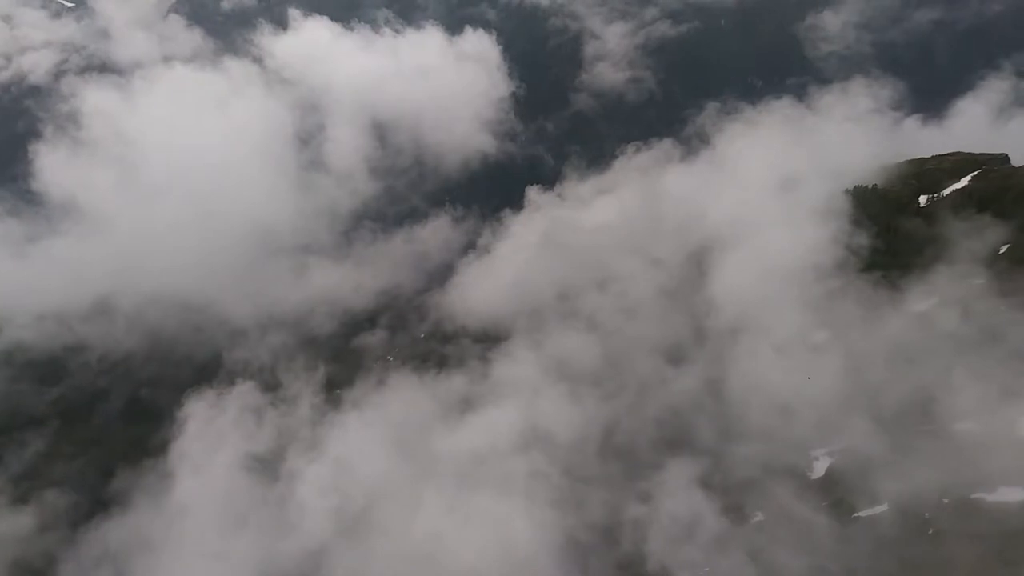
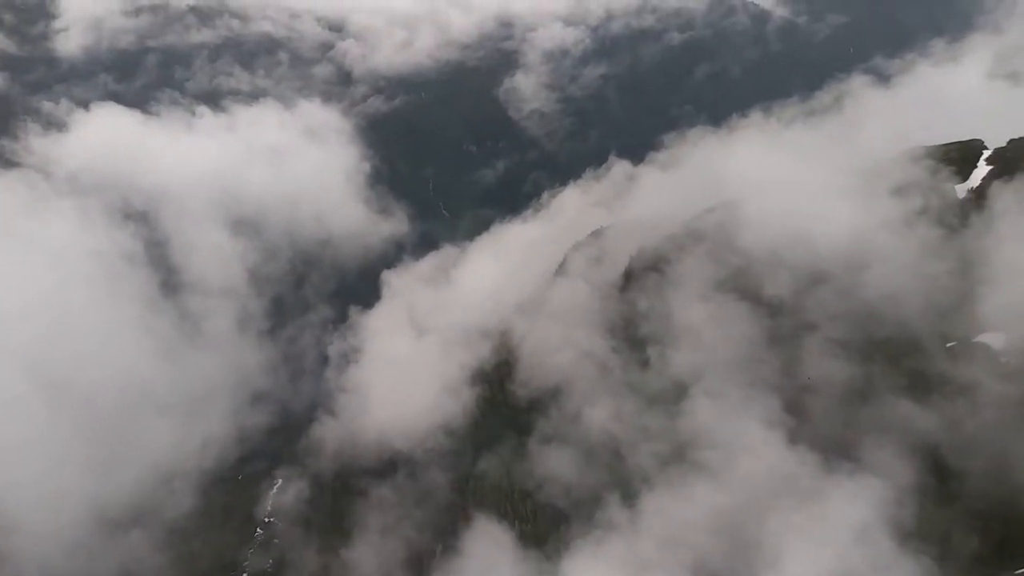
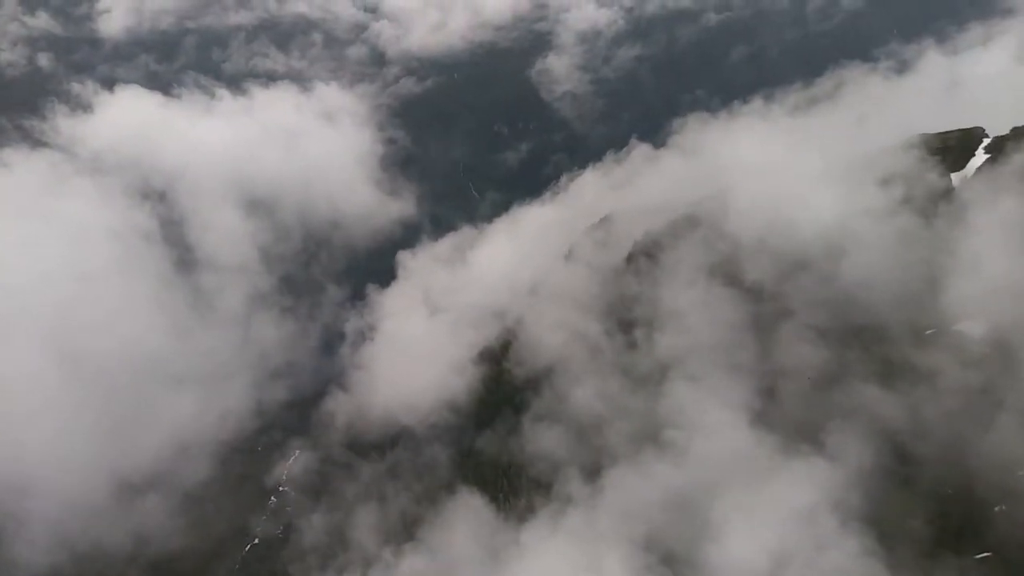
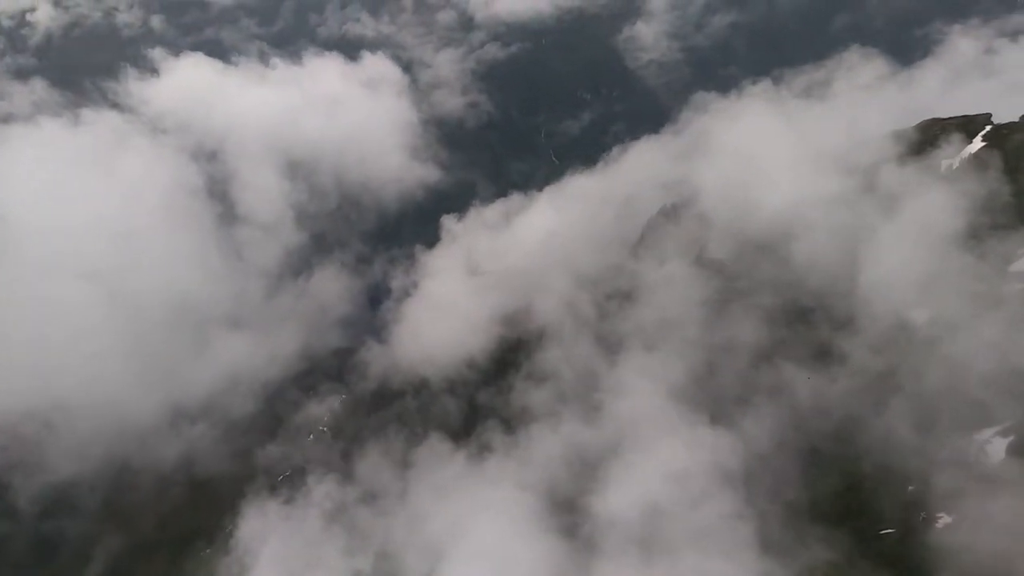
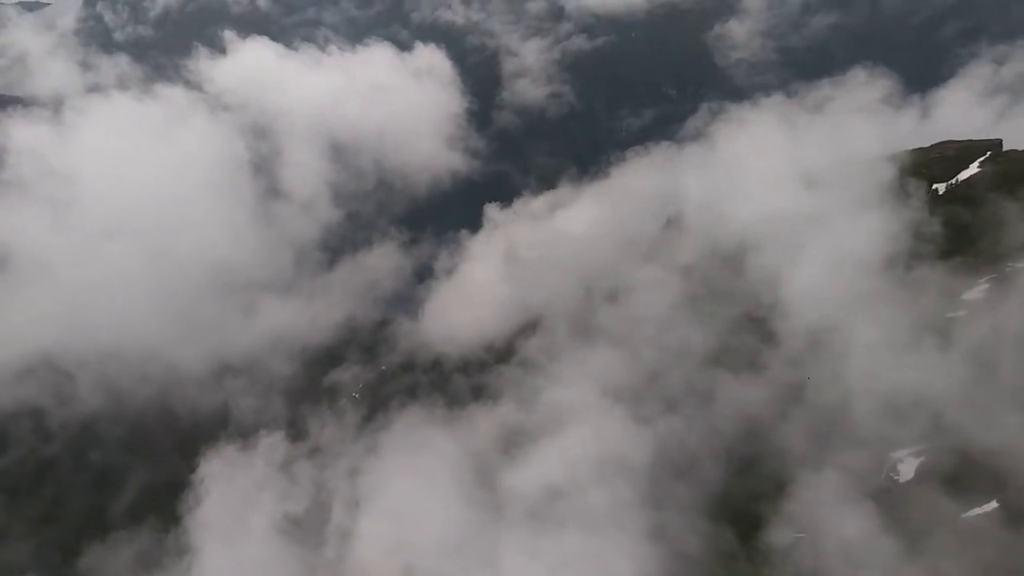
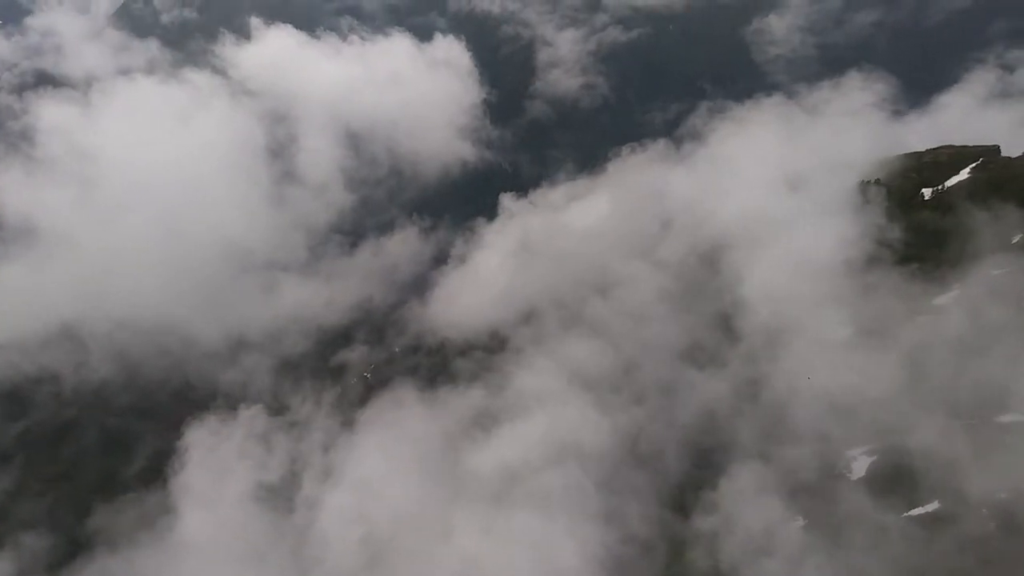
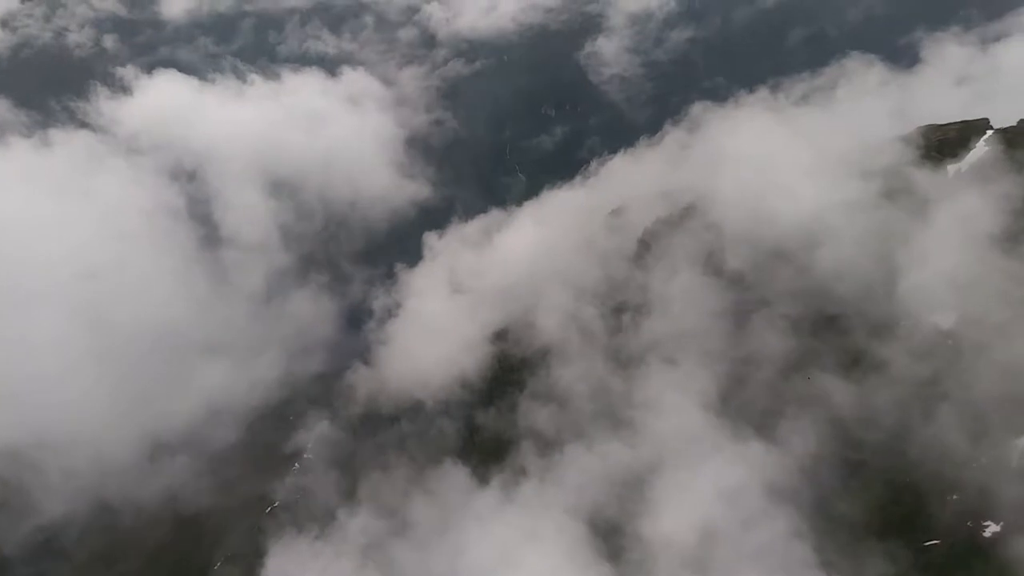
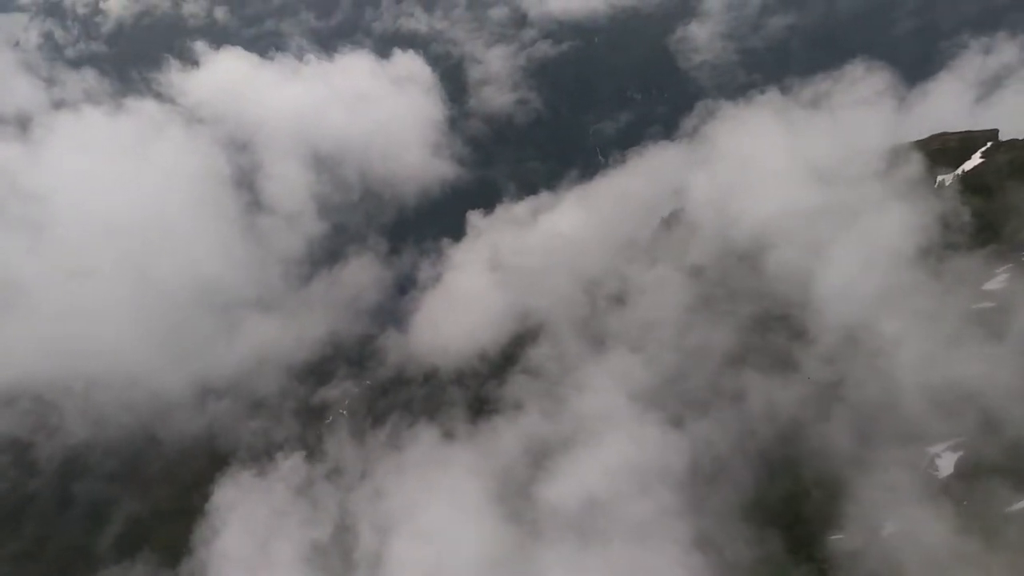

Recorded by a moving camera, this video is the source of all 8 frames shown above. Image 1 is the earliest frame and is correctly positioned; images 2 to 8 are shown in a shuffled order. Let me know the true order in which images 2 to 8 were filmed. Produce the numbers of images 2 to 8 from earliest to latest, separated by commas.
6, 5, 8, 4, 7, 3, 2
